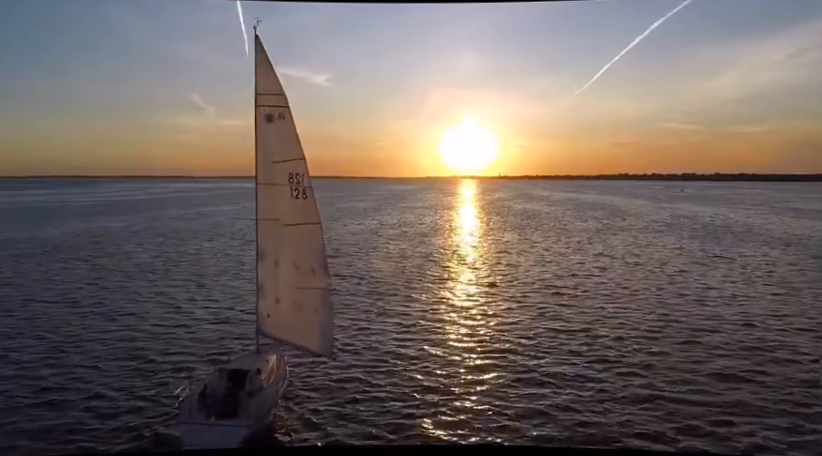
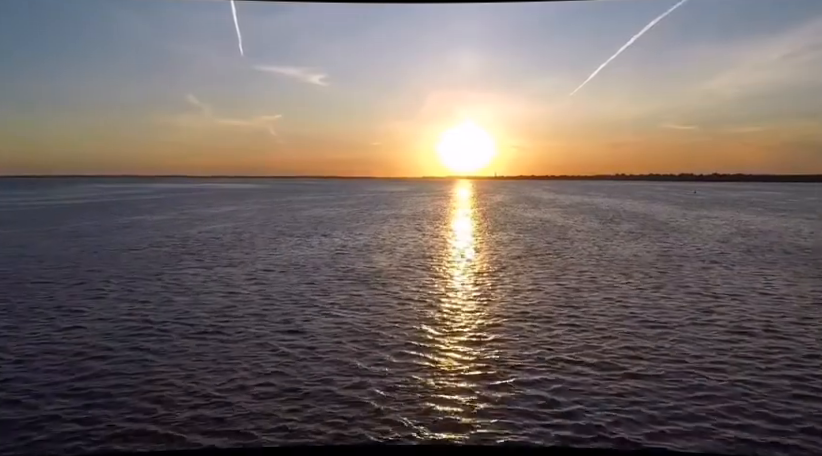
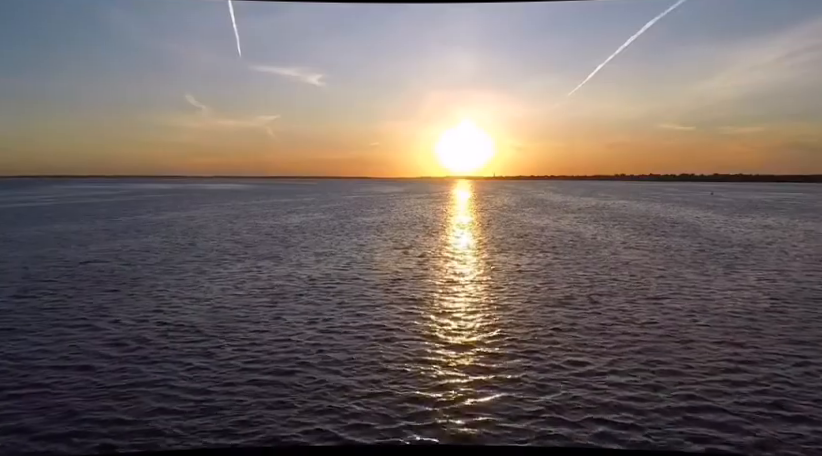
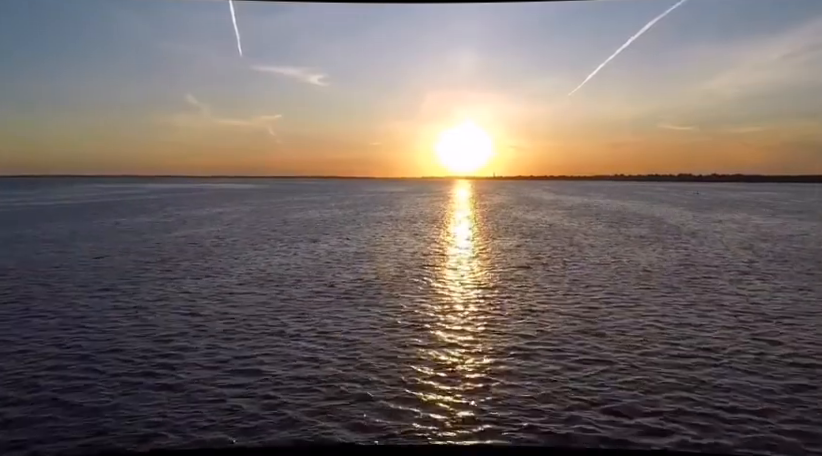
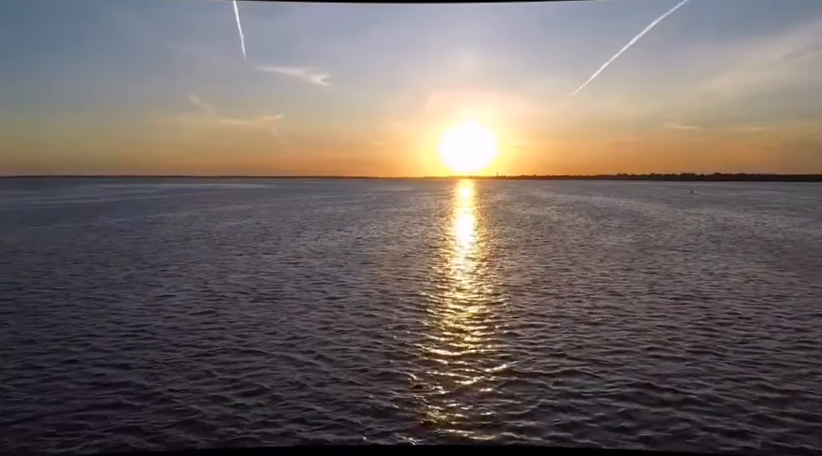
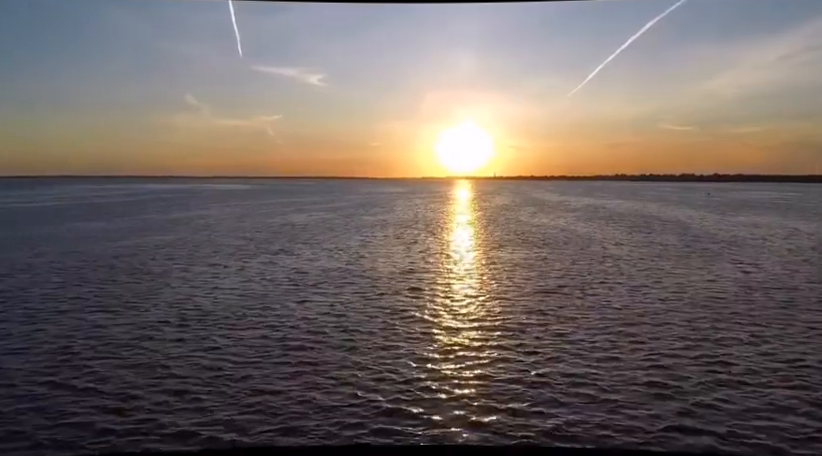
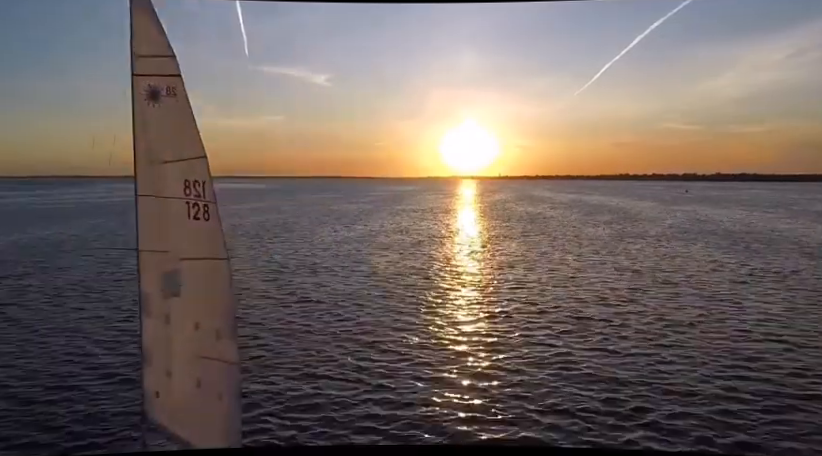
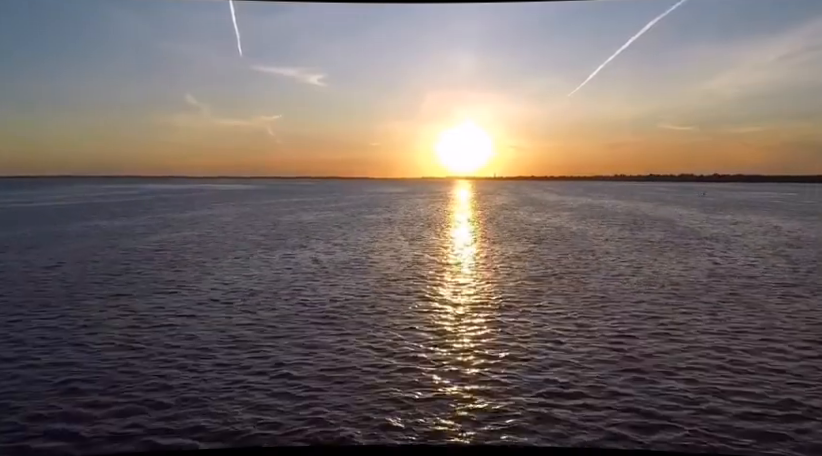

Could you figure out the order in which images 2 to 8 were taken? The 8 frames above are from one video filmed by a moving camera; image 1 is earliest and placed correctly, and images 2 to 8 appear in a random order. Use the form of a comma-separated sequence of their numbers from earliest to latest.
7, 5, 2, 4, 8, 6, 3
